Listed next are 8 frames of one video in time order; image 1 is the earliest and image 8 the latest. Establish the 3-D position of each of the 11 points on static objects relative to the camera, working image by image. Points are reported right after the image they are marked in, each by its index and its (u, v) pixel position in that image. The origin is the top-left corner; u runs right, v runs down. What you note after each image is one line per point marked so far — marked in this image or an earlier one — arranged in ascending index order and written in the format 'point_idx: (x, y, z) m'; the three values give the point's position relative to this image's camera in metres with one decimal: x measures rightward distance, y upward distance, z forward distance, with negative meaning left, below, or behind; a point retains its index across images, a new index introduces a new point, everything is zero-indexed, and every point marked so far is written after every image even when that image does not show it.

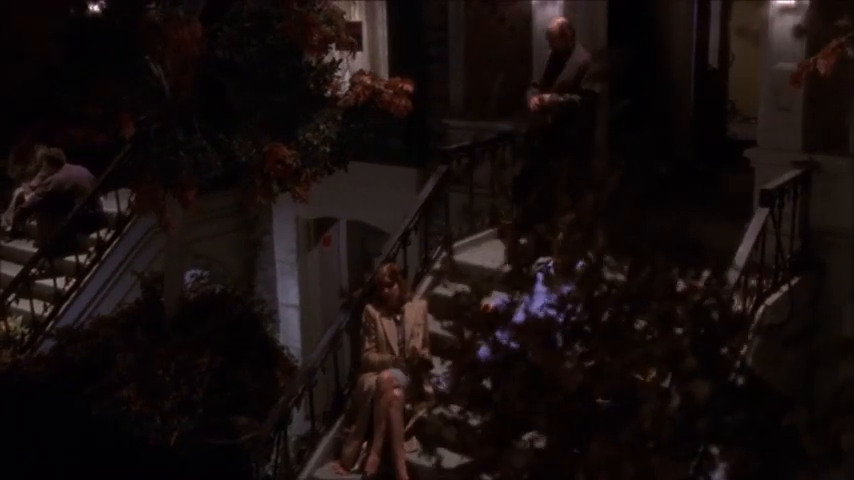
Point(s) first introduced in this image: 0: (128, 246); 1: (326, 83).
0: (-2.9, -0.1, +10.9) m
1: (-0.8, +1.1, +8.7) m
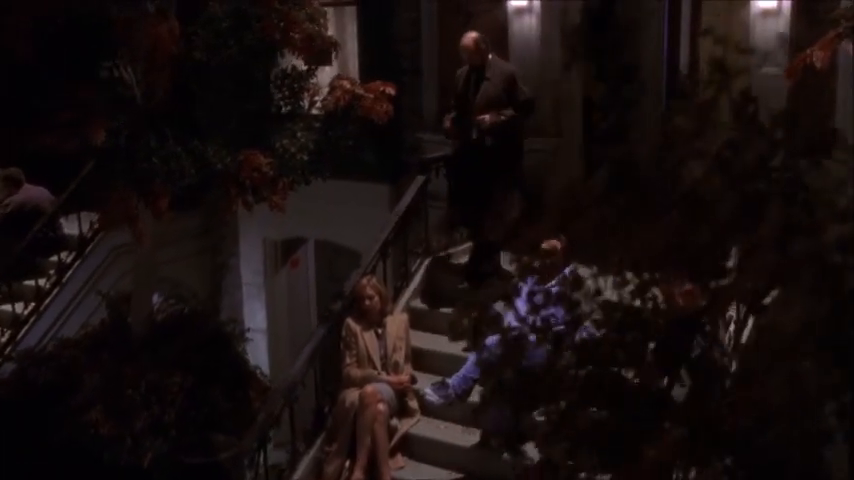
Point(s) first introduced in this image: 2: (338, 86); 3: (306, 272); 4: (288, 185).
0: (-3.1, -0.3, +10.6) m
1: (-0.9, +1.0, +8.4) m
2: (-0.6, +1.0, +7.9) m
3: (-1.2, -0.3, +11.8) m
4: (-1.0, +0.4, +8.2) m
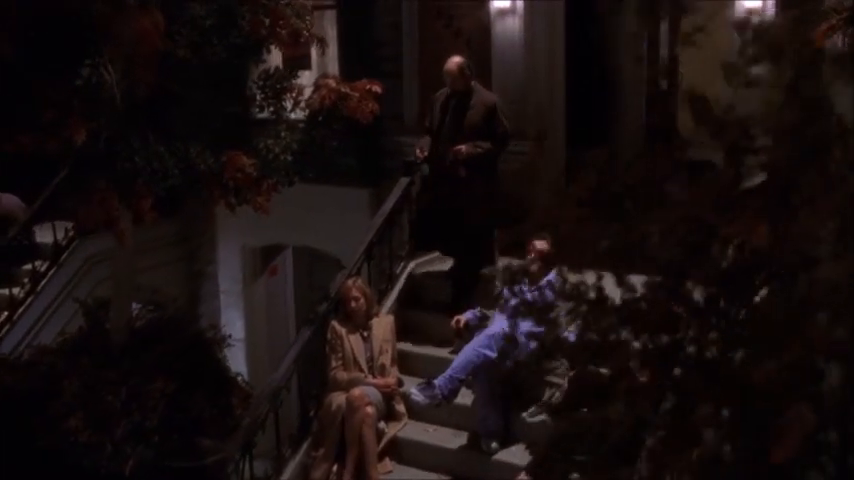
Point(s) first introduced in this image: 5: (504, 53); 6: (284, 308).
0: (-3.2, -0.3, +10.4) m
1: (-1.0, +1.0, +8.2) m
2: (-0.7, +1.0, +7.8) m
3: (-1.4, -0.4, +11.7) m
4: (-1.1, +0.4, +8.1) m
5: (+0.6, +1.5, +9.5) m
6: (-1.4, -0.6, +11.7) m
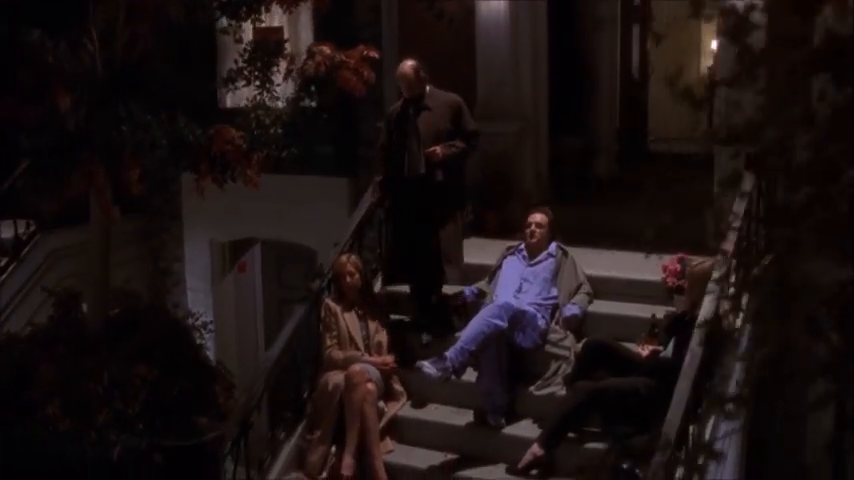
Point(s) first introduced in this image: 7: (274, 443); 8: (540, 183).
0: (-3.4, -0.3, +9.9) m
1: (-1.0, +1.2, +8.0) m
2: (-0.7, +1.2, +7.6) m
3: (-1.7, -0.4, +11.3) m
4: (-1.1, +0.5, +7.8) m
5: (+0.5, +1.6, +9.3) m
6: (-1.7, -0.6, +11.4) m
7: (-1.0, -1.3, +7.6) m
8: (+0.9, +0.5, +9.6) m
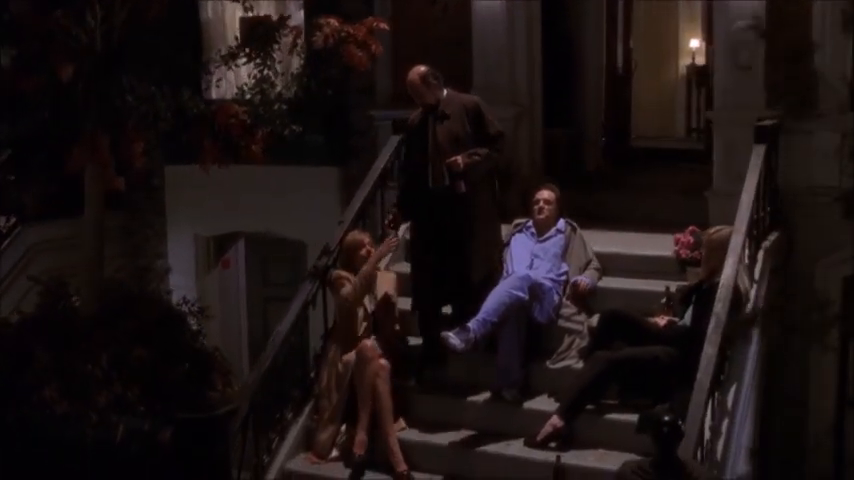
0: (-3.4, -0.2, +9.7) m
1: (-1.0, +1.3, +7.8) m
2: (-0.7, +1.4, +7.5) m
3: (-1.8, -0.3, +11.1) m
4: (-1.0, +0.7, +7.7) m
5: (+0.5, +1.7, +9.3) m
6: (-1.8, -0.5, +11.2) m
7: (-0.9, -1.2, +7.4) m
8: (+0.9, +0.6, +9.6) m
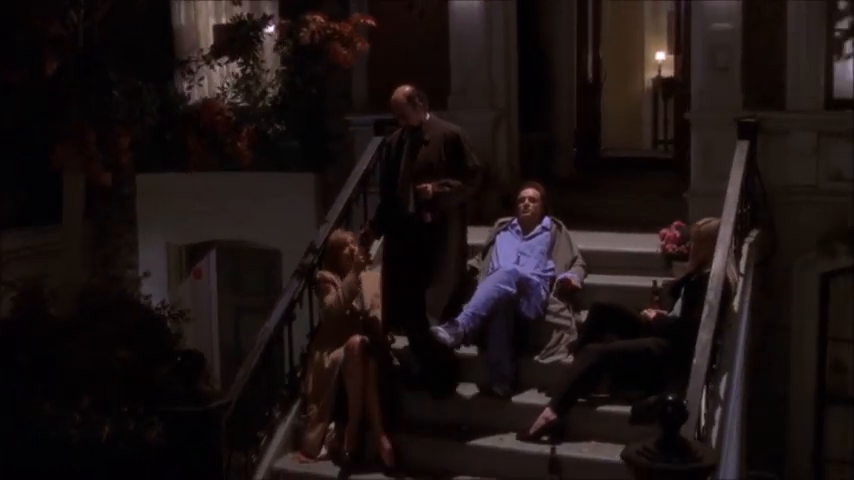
0: (-3.6, -0.3, +9.5) m
1: (-1.1, +1.3, +7.8) m
2: (-0.7, +1.4, +7.5) m
3: (-2.0, -0.4, +11.0) m
4: (-1.1, +0.7, +7.6) m
5: (+0.3, +1.7, +9.3) m
6: (-2.0, -0.6, +11.0) m
7: (-1.0, -1.1, +7.3) m
8: (+0.7, +0.5, +9.6) m
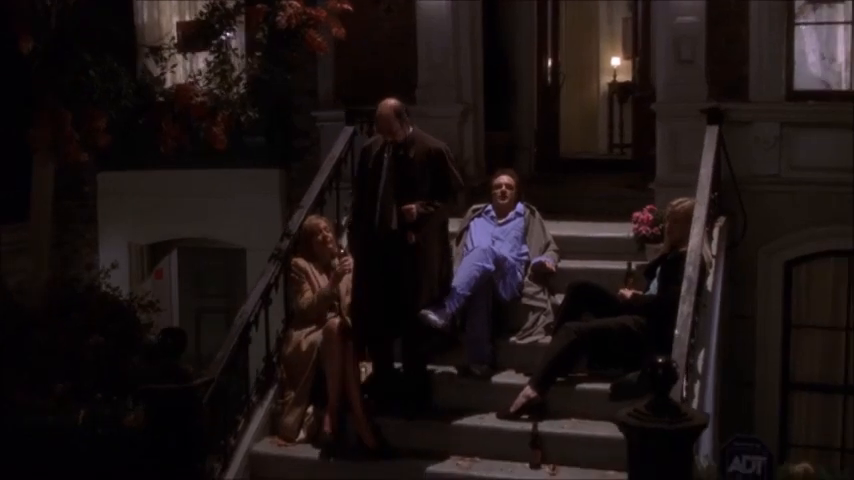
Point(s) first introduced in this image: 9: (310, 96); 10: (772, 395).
0: (-3.8, -0.2, +9.3) m
1: (-1.3, +1.4, +7.8) m
2: (-0.9, +1.5, +7.5) m
3: (-2.4, -0.4, +10.9) m
4: (-1.3, +0.8, +7.6) m
5: (0.0, +1.8, +9.4) m
6: (-2.4, -0.6, +10.9) m
7: (-1.1, -1.0, +7.2) m
8: (+0.4, +0.6, +9.7) m
9: (-1.0, +1.2, +10.0) m
10: (+2.6, -1.2, +8.8) m
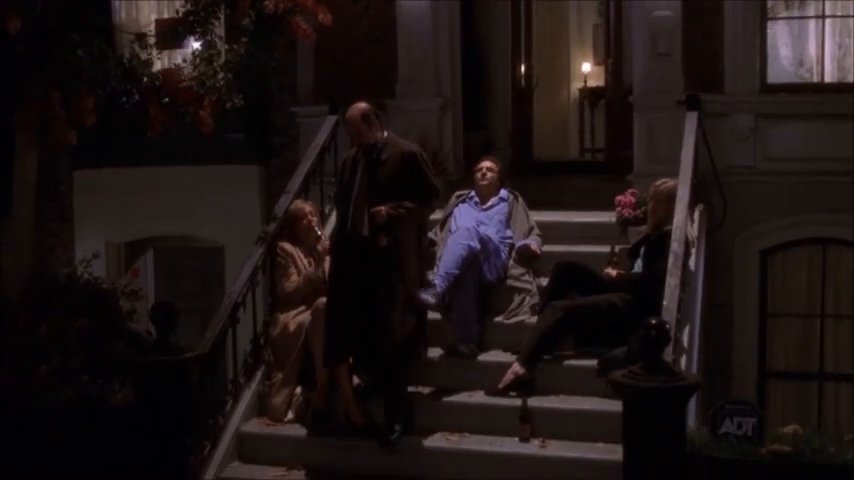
0: (-4.0, -0.2, +9.2) m
1: (-1.4, +1.5, +7.9) m
2: (-1.0, +1.6, +7.6) m
3: (-2.6, -0.4, +10.9) m
4: (-1.4, +0.9, +7.6) m
5: (-0.1, +1.8, +9.5) m
6: (-2.6, -0.6, +10.9) m
7: (-1.2, -0.9, +7.2) m
8: (+0.3, +0.6, +9.8) m
9: (-1.2, +1.3, +10.0) m
10: (+2.5, -1.1, +9.0) m
